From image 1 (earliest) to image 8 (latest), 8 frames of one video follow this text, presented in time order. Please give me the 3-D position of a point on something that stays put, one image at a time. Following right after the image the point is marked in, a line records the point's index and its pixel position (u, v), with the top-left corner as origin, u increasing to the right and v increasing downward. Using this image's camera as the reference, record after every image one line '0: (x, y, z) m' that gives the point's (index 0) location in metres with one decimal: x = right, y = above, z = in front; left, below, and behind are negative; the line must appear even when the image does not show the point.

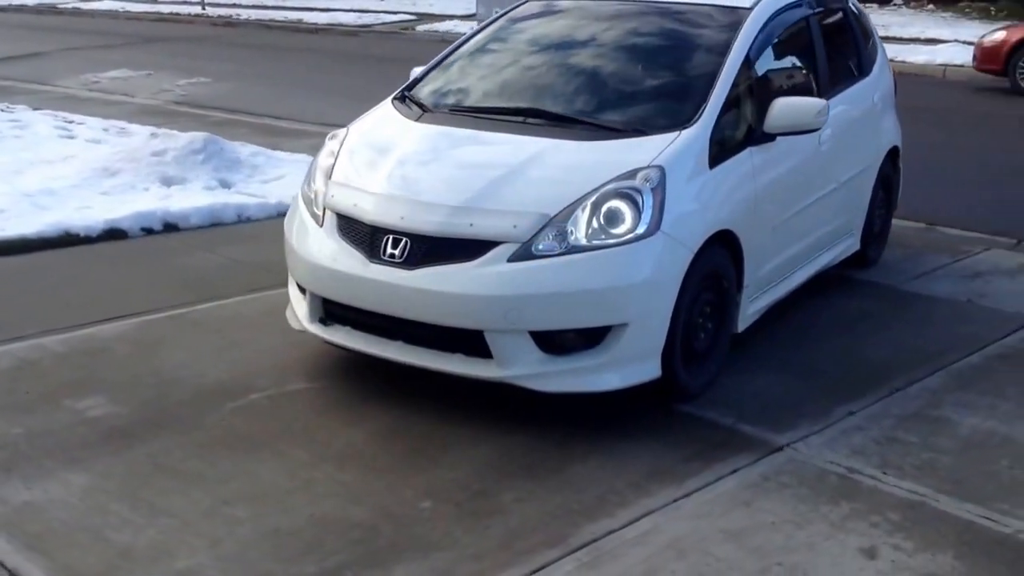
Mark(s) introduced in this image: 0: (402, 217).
0: (-0.4, +0.3, +4.7) m
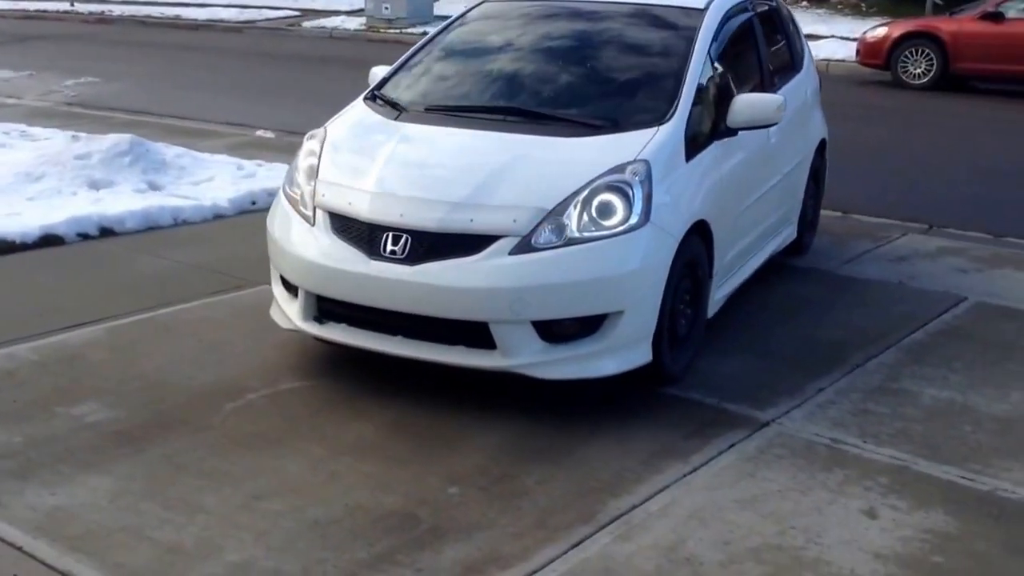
0: (-0.4, +0.3, +4.8) m
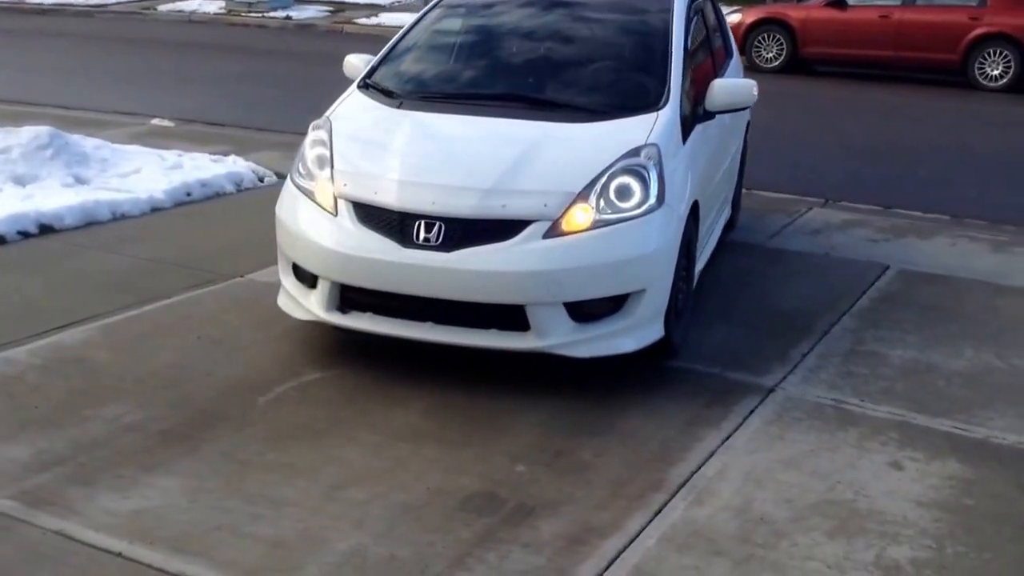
0: (-0.3, +0.4, +4.9) m
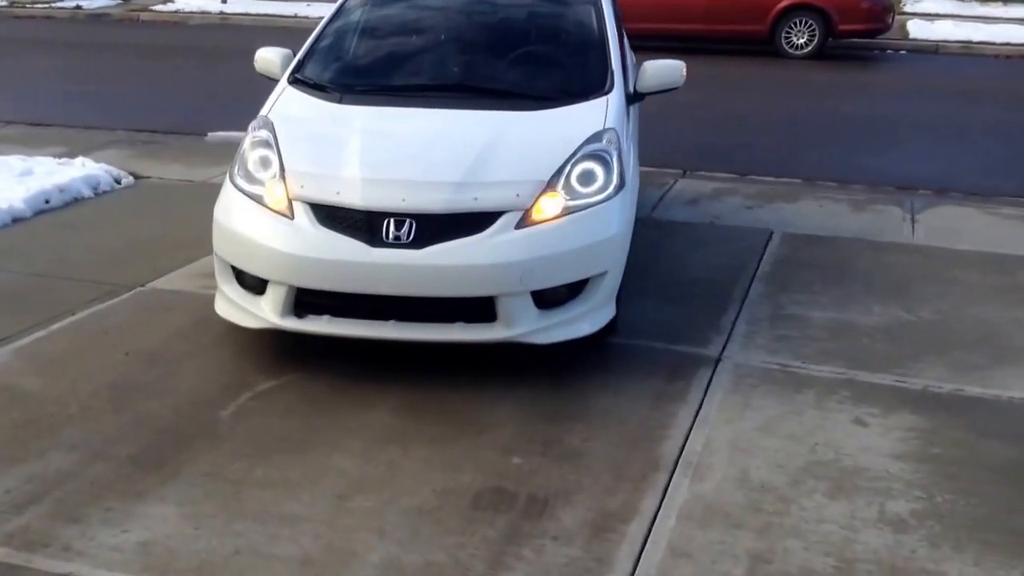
0: (-0.5, +0.4, +4.7) m
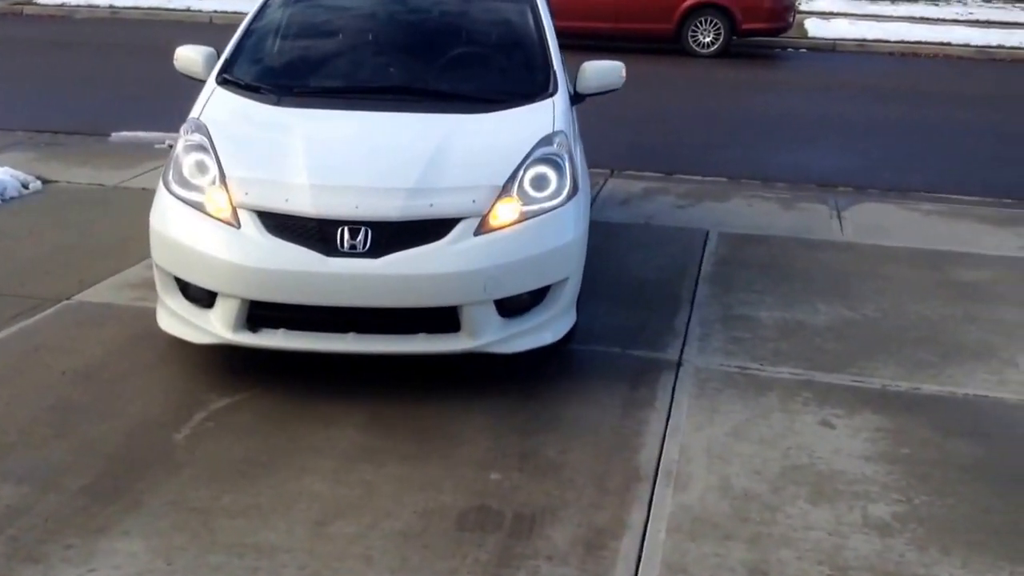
0: (-0.7, +0.3, +4.6) m
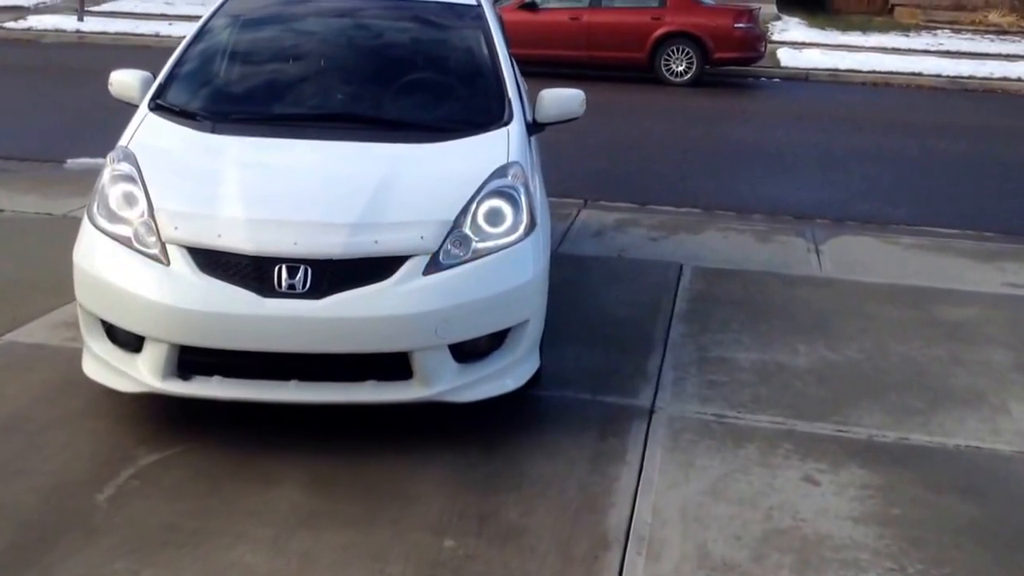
0: (-0.8, +0.2, +4.2) m
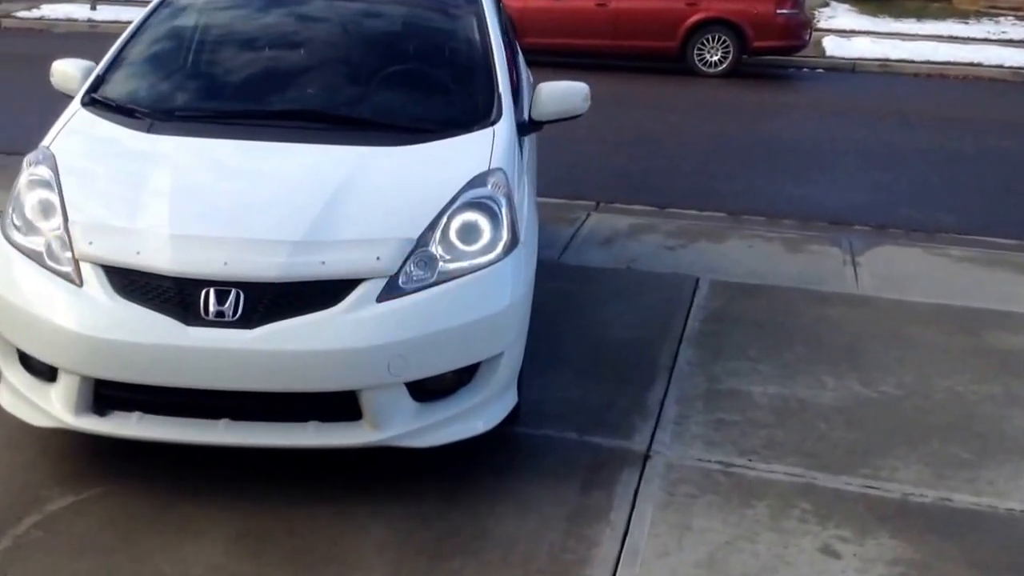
0: (-0.9, +0.1, +3.6) m
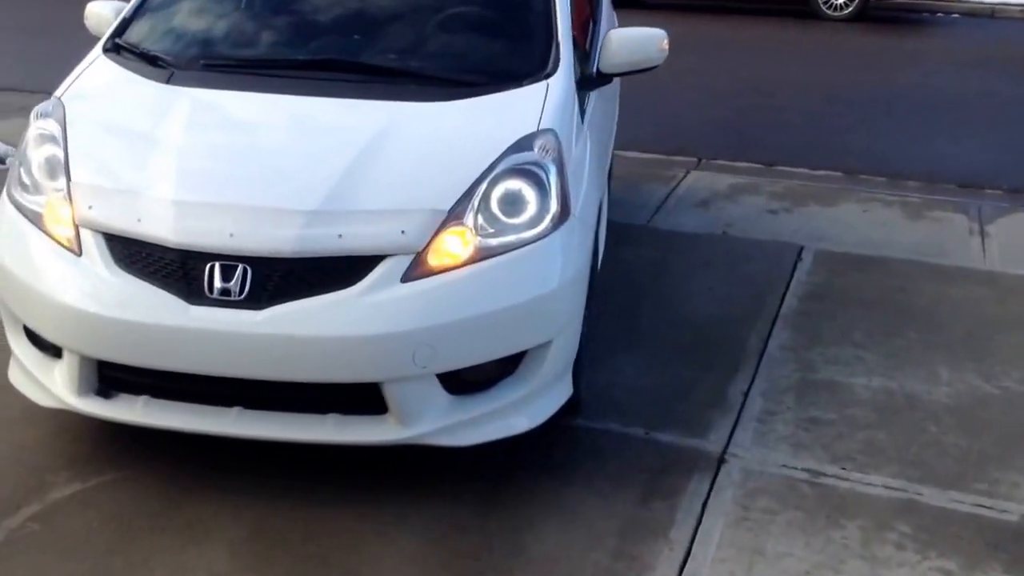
0: (-0.8, +0.2, +3.2) m
